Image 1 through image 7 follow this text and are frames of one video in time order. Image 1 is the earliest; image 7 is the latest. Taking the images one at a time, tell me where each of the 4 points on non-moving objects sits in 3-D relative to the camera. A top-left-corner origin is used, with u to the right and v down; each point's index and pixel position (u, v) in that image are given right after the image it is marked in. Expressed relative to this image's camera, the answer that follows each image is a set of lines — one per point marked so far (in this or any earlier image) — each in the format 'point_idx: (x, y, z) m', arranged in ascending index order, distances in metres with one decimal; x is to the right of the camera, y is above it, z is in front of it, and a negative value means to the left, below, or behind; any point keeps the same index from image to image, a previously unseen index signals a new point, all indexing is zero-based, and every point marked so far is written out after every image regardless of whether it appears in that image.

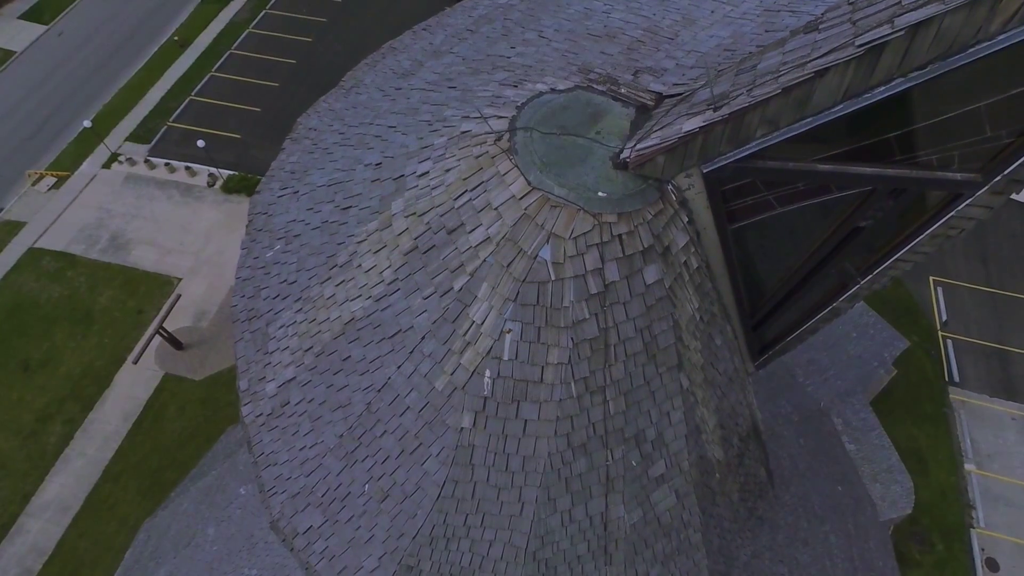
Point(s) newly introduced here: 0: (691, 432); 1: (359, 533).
0: (+3.7, -2.9, +11.4) m
1: (-3.0, -4.9, +11.0) m
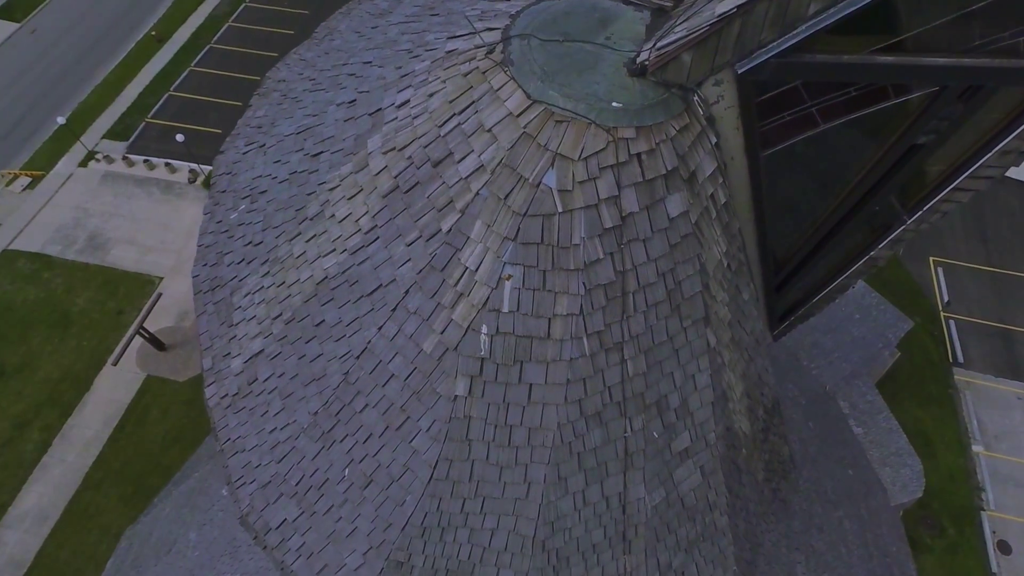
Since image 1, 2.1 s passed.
0: (+3.7, -2.0, +10.0) m
1: (-2.9, -4.1, +9.5) m
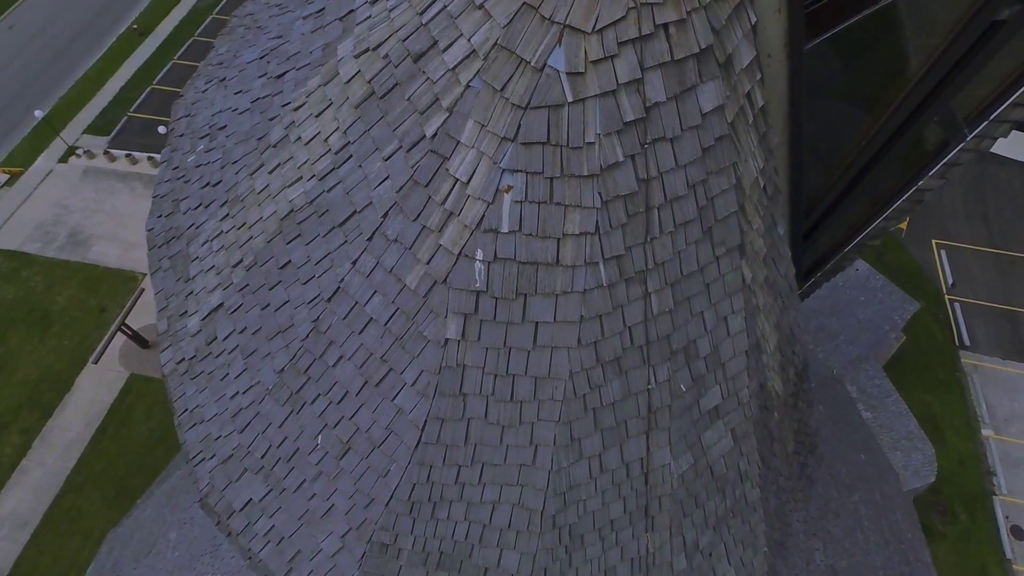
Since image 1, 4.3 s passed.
0: (+3.7, -0.9, +8.6) m
1: (-2.9, -3.1, +8.1) m
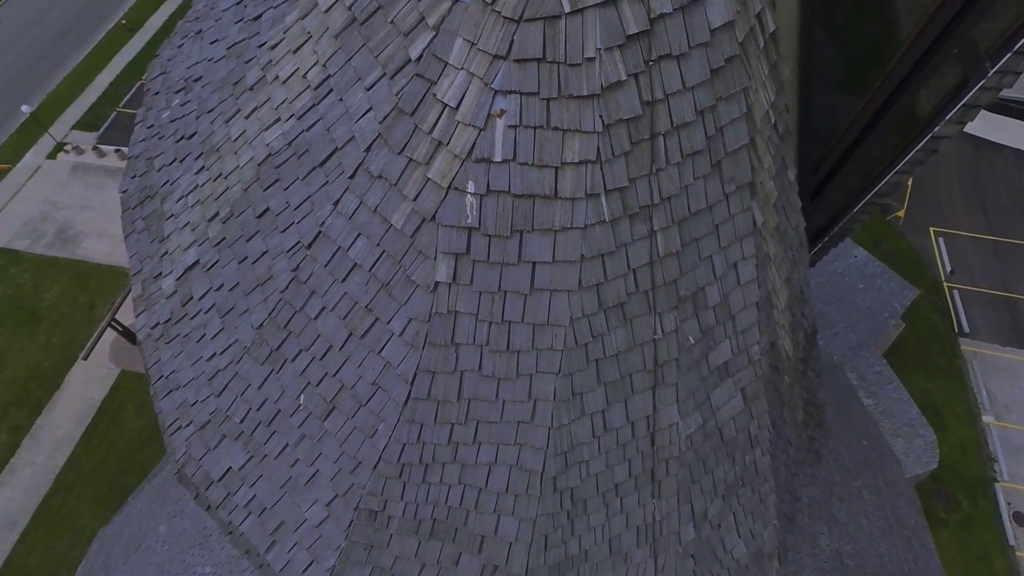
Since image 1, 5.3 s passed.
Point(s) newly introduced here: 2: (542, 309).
0: (+3.7, -0.2, +8.1) m
1: (-2.9, -2.5, +7.5) m
2: (+0.4, -0.2, +6.5) m
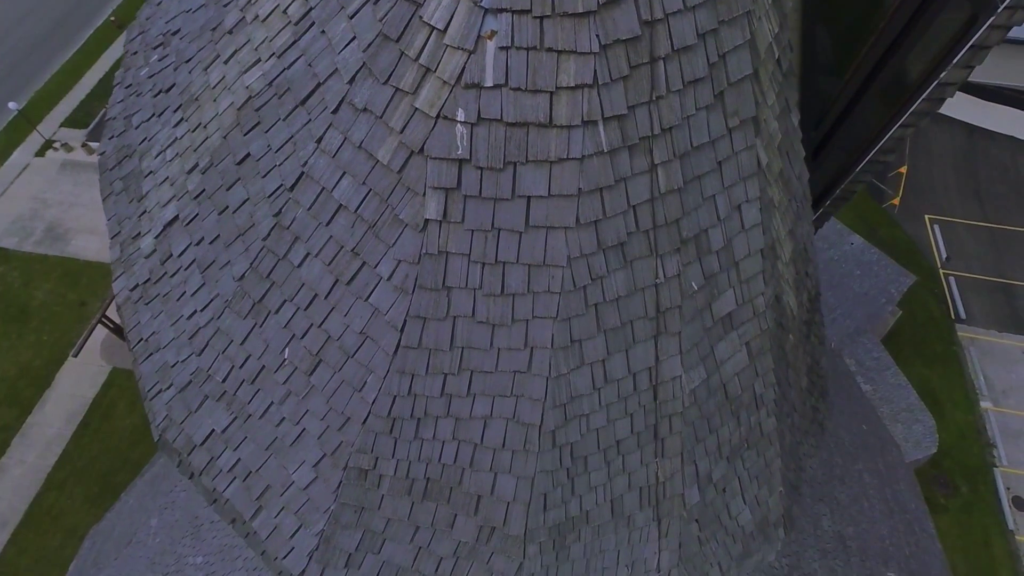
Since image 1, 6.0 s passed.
0: (+3.6, +0.6, +7.8) m
1: (-3.0, -1.8, +7.2) m
2: (+0.3, +0.4, +6.2) m
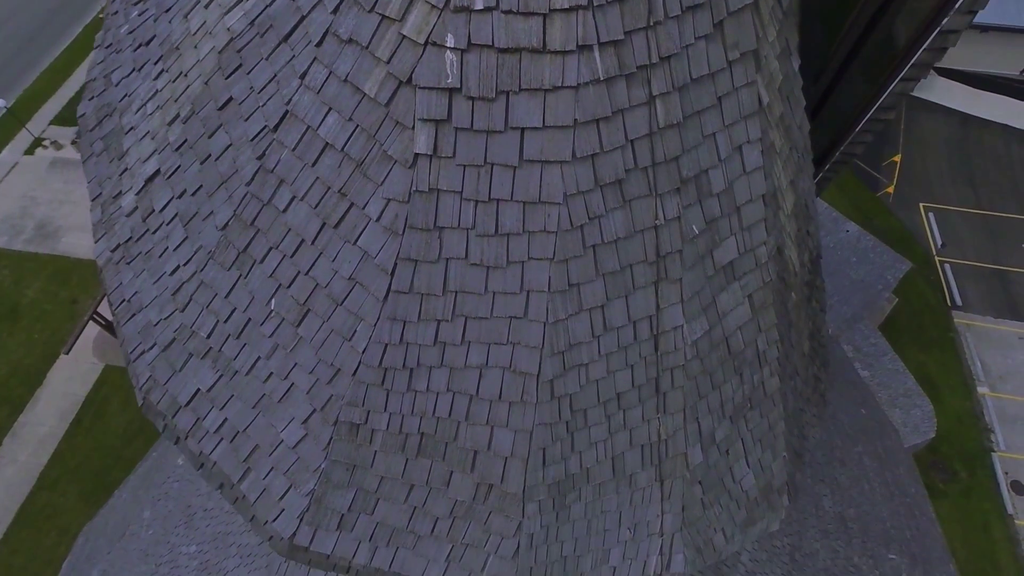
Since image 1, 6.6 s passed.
0: (+3.5, +1.3, +7.5) m
1: (-3.0, -1.2, +6.9) m
2: (+0.2, +1.1, +5.9) m
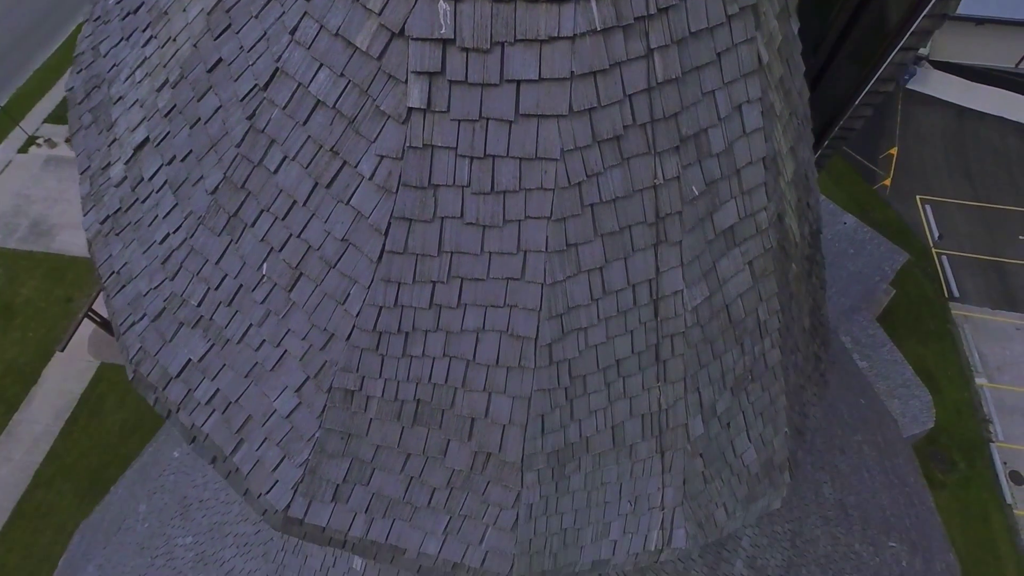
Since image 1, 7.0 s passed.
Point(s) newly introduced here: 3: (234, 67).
0: (+3.5, +1.7, +7.4) m
1: (-3.0, -0.8, +6.7) m
2: (+0.2, +1.6, +5.8) m
3: (-3.2, +2.6, +6.4) m
